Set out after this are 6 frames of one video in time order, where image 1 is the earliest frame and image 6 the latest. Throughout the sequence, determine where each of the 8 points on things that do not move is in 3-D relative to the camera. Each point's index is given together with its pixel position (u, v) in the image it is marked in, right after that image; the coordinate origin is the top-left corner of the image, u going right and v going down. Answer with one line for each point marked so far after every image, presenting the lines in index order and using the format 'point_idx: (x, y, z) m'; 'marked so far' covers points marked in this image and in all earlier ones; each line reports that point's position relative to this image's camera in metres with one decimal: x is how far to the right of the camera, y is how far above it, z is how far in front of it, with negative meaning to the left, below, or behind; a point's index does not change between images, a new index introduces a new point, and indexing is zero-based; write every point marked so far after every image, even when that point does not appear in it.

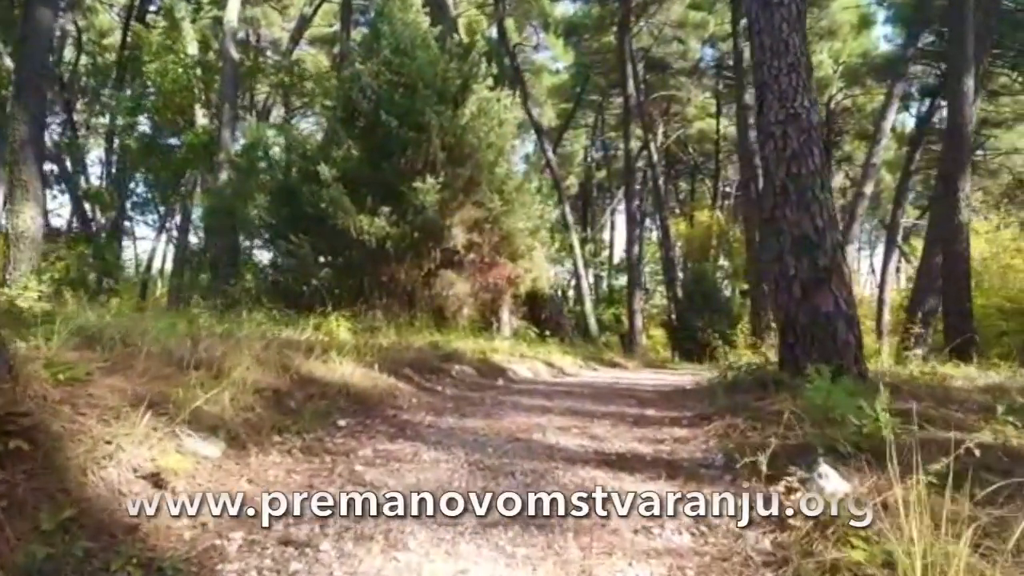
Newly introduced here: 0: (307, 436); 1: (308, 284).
0: (-1.1, -0.8, +4.5) m
1: (-2.5, 0.0, +10.4) m
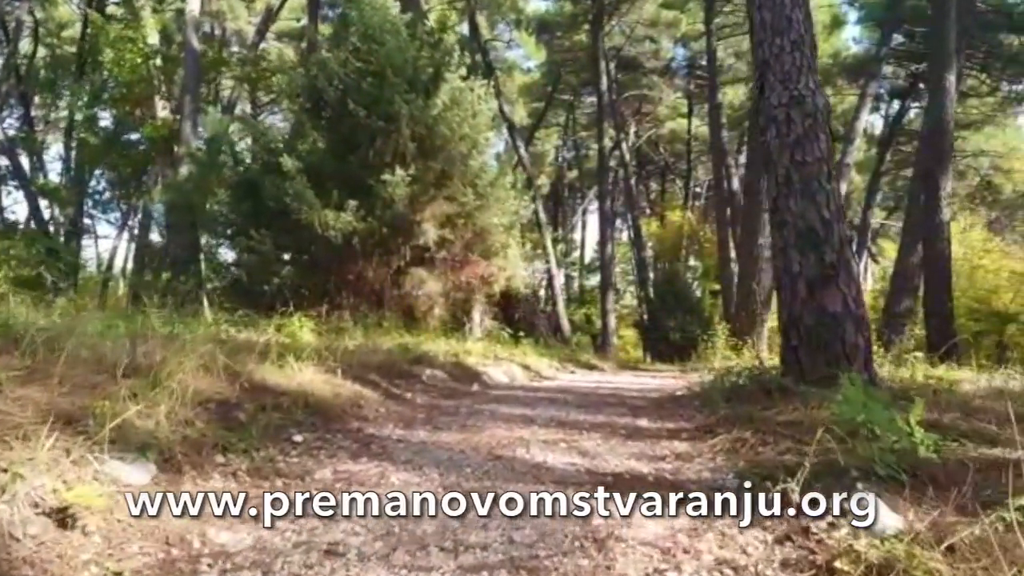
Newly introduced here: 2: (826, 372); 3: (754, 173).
0: (-1.2, -0.8, +3.9) m
1: (-2.8, 0.0, +9.8) m
2: (+1.9, -0.5, +5.1) m
3: (+3.6, +1.7, +12.4) m
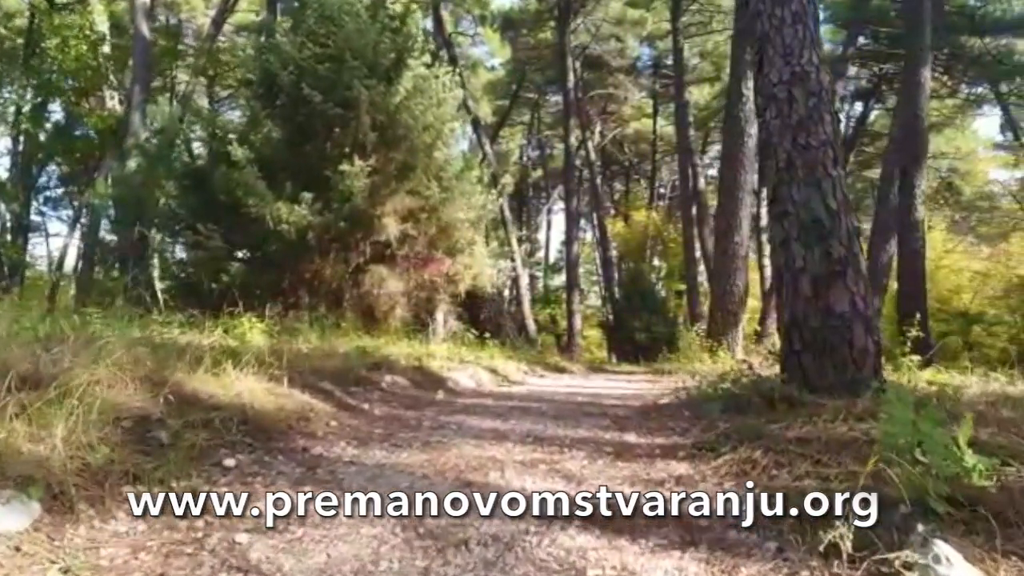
0: (-1.3, -0.8, +3.2) m
1: (-3.2, +0.1, +9.0) m
2: (+1.8, -0.5, +4.6) m
3: (+3.2, +1.7, +12.0) m
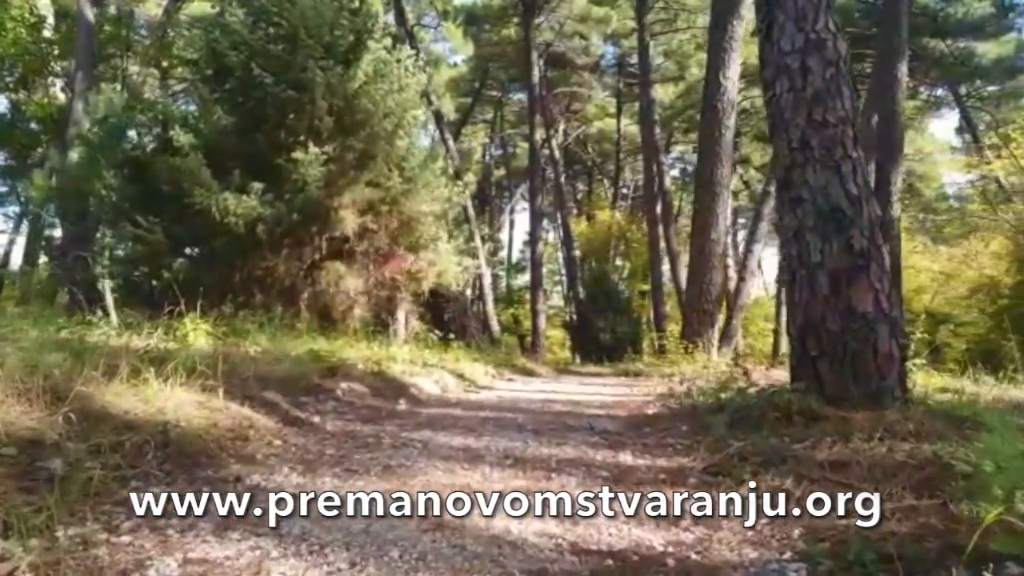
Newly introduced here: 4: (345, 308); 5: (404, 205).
0: (-1.4, -0.7, +2.5) m
1: (-3.5, +0.1, +8.2) m
2: (+1.6, -0.5, +4.0) m
3: (+2.7, +1.8, +11.4) m
4: (-1.8, -0.2, +8.9) m
5: (-1.2, +0.9, +9.1) m
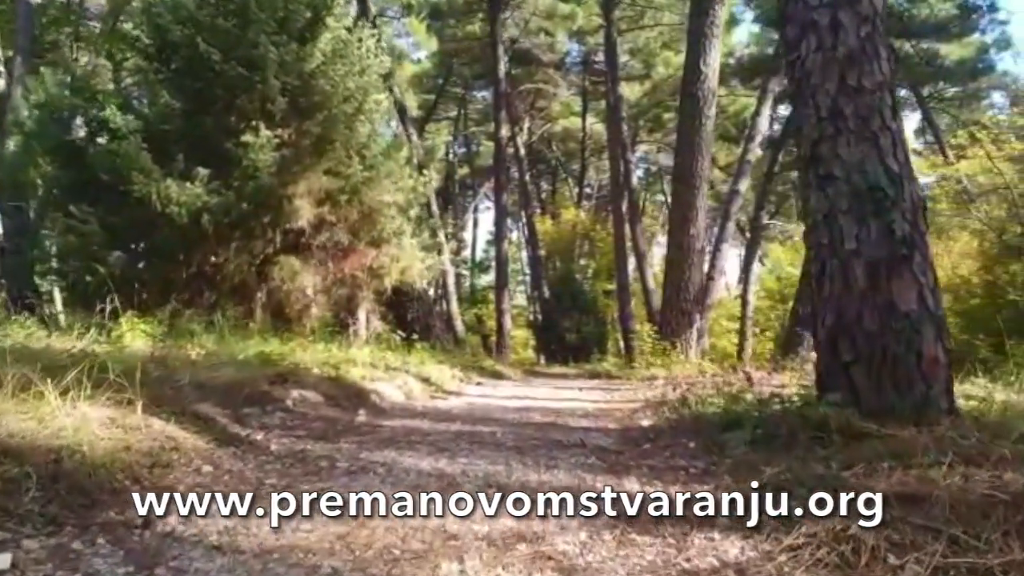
0: (-1.4, -0.7, +1.8) m
1: (-3.8, +0.1, +7.4) m
2: (+1.6, -0.5, +3.4) m
3: (+2.3, +1.8, +10.9) m
4: (-2.1, -0.2, +8.1) m
5: (-1.5, +1.0, +8.4) m
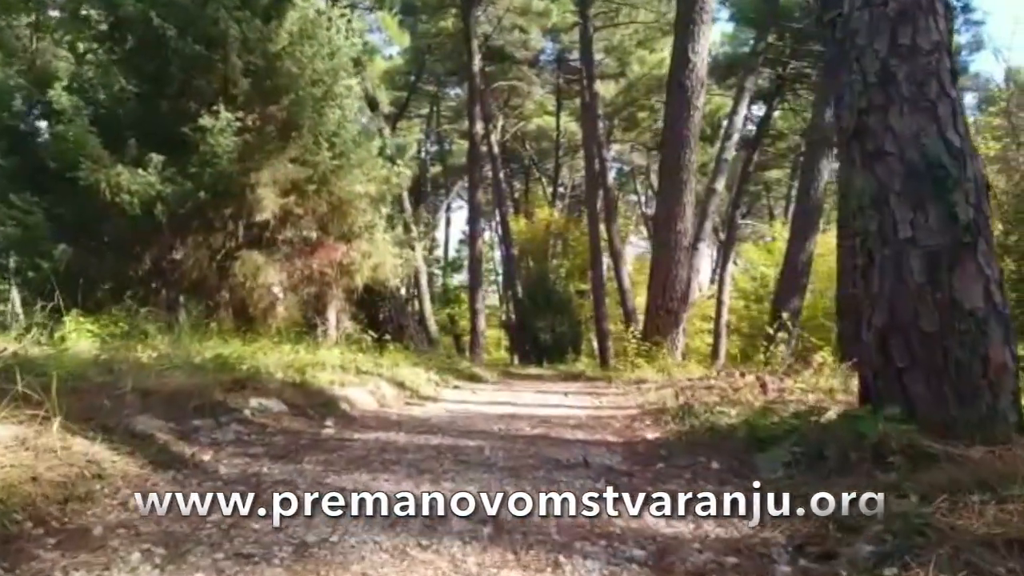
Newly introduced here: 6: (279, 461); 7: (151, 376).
0: (-1.3, -0.7, +1.1) m
1: (-3.9, +0.2, +6.7) m
2: (+1.6, -0.4, +2.9) m
3: (+2.0, +1.8, +10.4) m
4: (-2.3, -0.2, +7.5) m
5: (-1.7, +1.0, +7.8) m
6: (-1.0, -0.7, +3.3) m
7: (-1.9, -0.5, +4.2) m
